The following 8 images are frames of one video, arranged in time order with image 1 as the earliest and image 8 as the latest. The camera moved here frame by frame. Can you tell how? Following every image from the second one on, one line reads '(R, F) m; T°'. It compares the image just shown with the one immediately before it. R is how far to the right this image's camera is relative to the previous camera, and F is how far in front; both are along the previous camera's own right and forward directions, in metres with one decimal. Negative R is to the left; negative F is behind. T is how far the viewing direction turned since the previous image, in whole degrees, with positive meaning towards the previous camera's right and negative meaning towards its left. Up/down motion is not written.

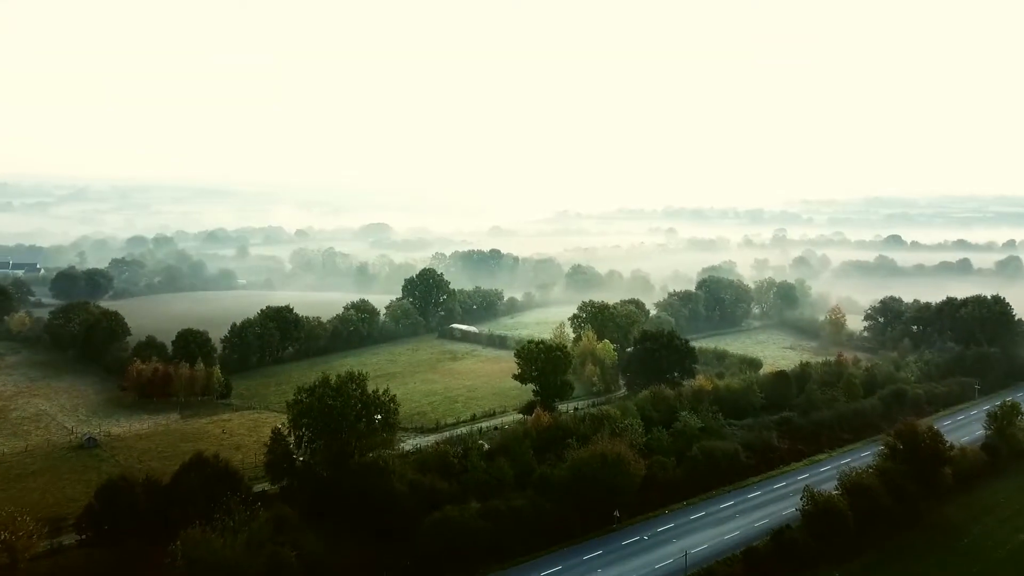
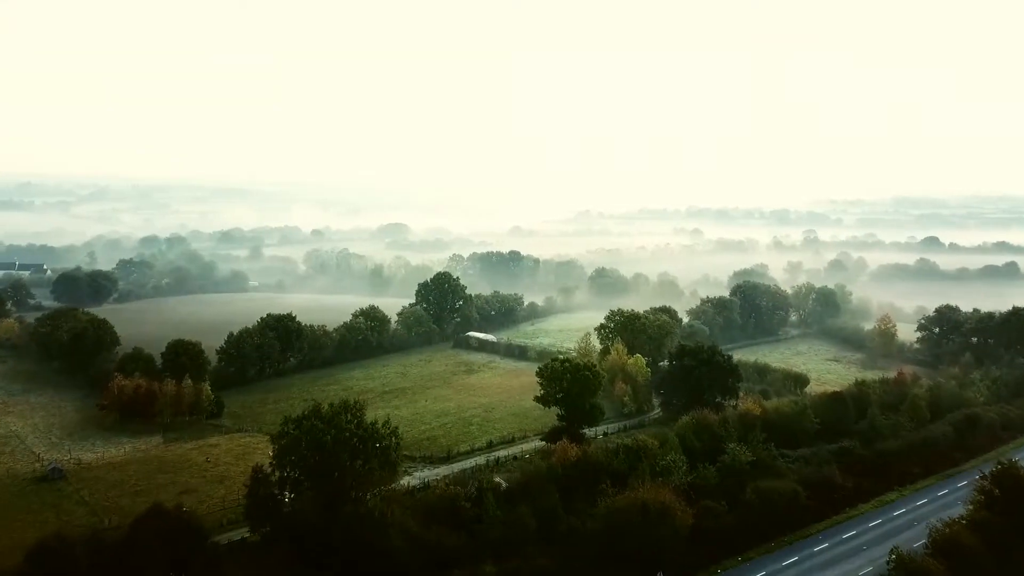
(-0.1, +4.6) m; -1°
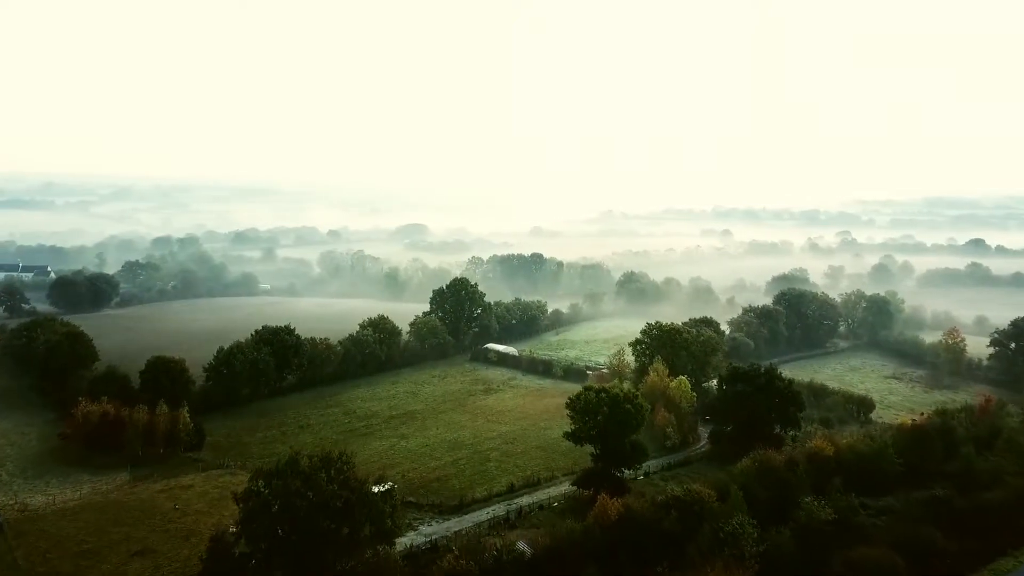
(-0.2, +5.6) m; -1°
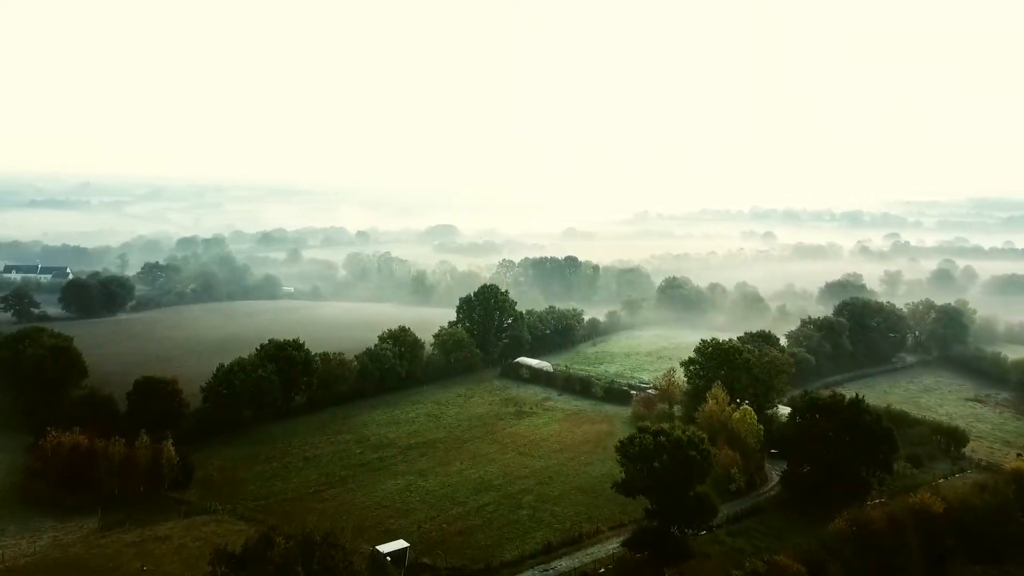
(-0.2, +5.2) m; -2°
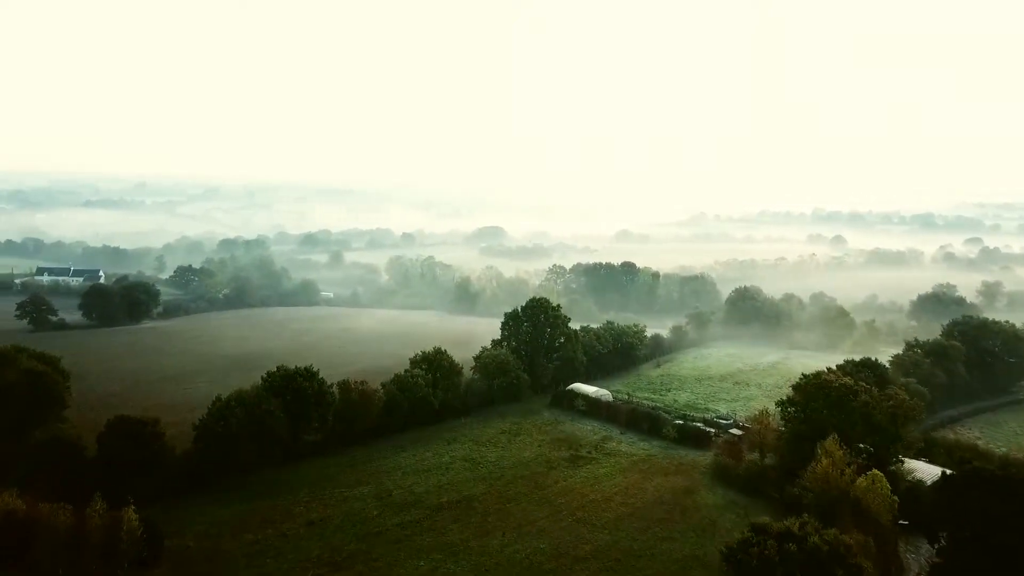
(-0.3, +7.1) m; -3°
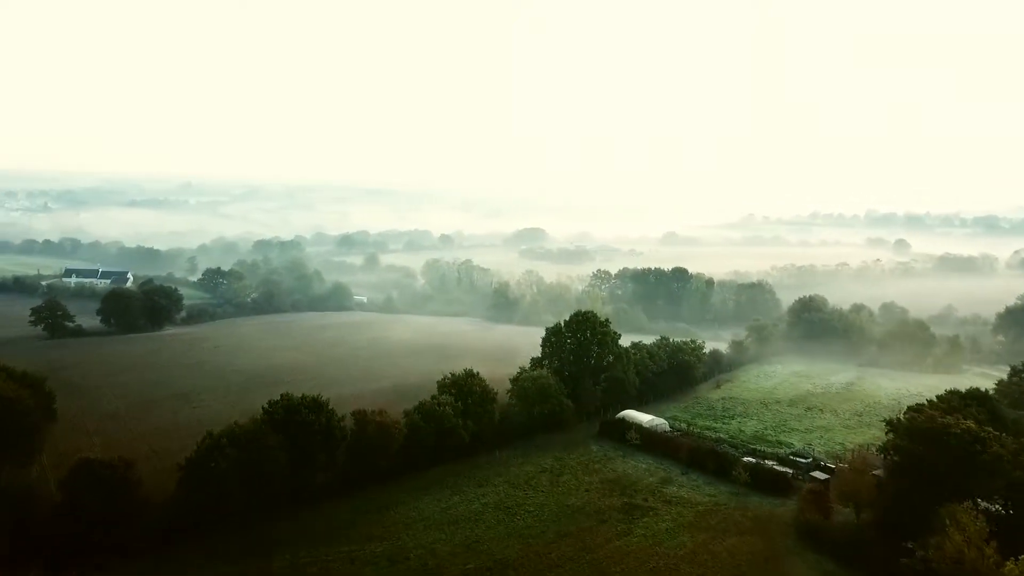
(-0.1, +5.3) m; -3°
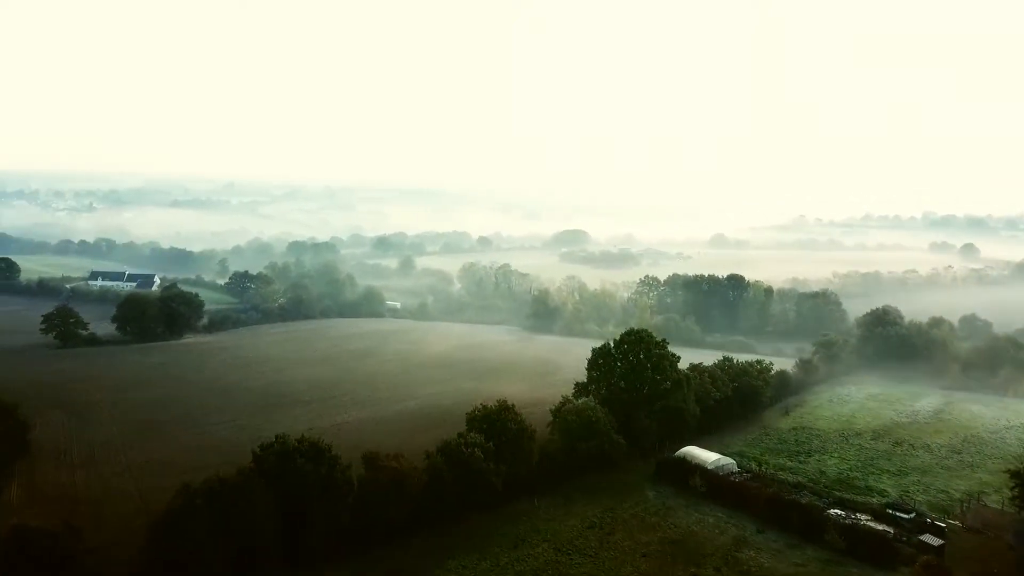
(-0.1, +5.3) m; -3°
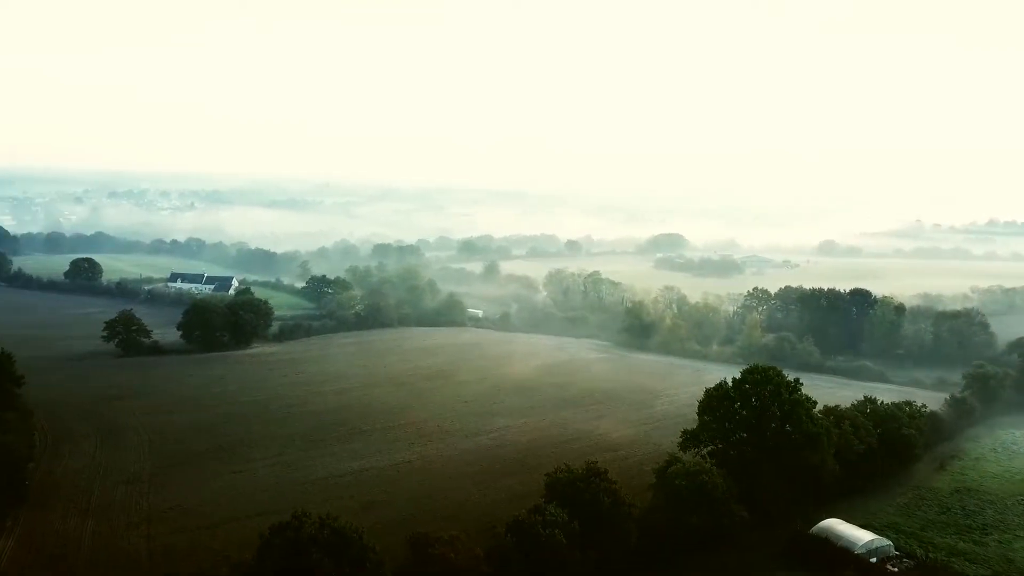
(-0.2, +6.4) m; -6°
